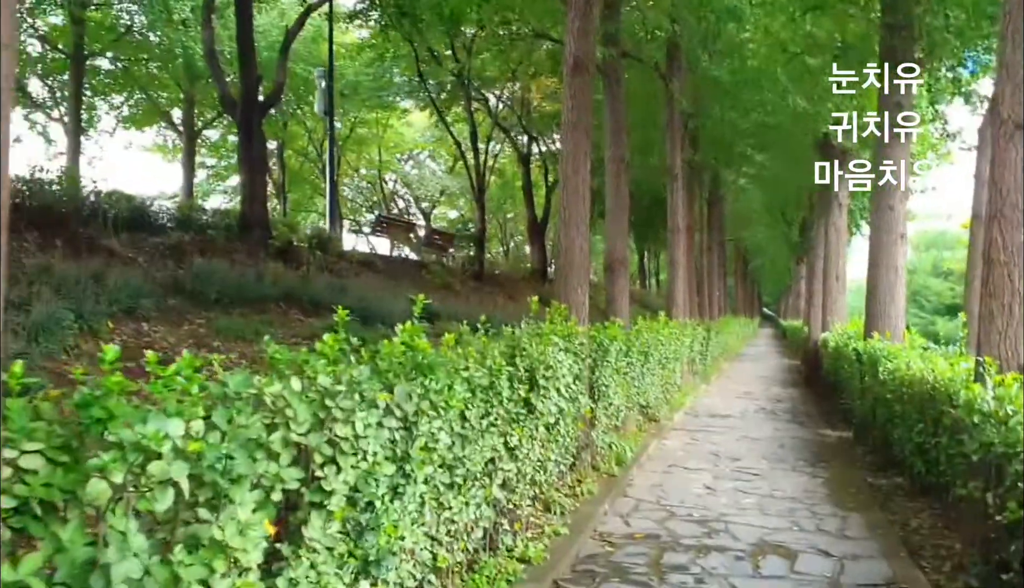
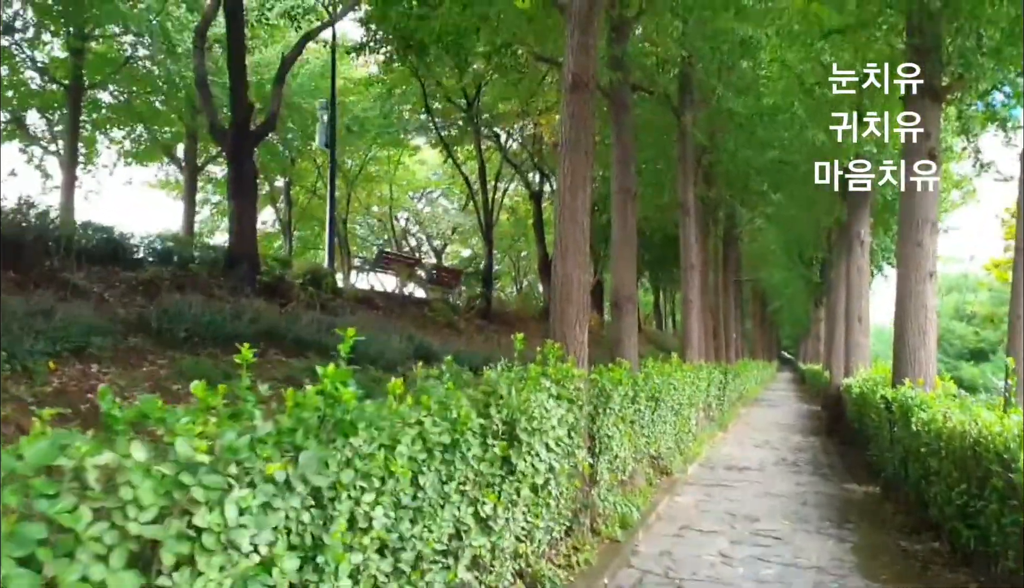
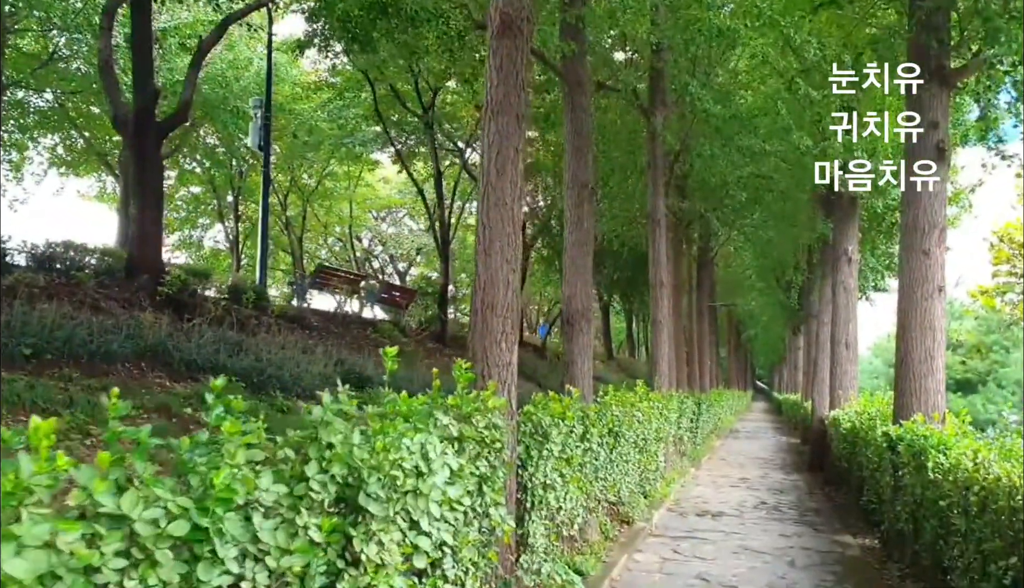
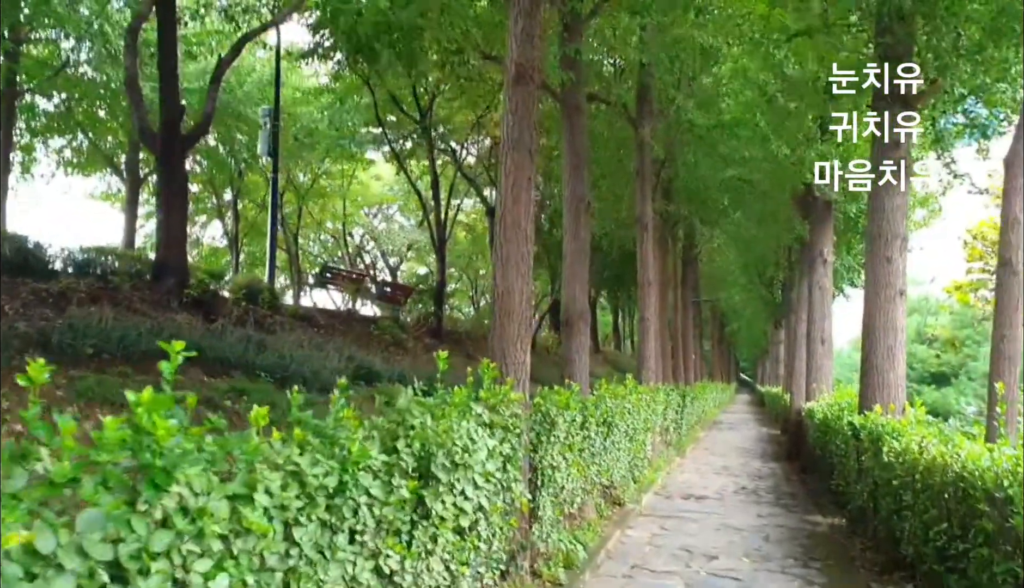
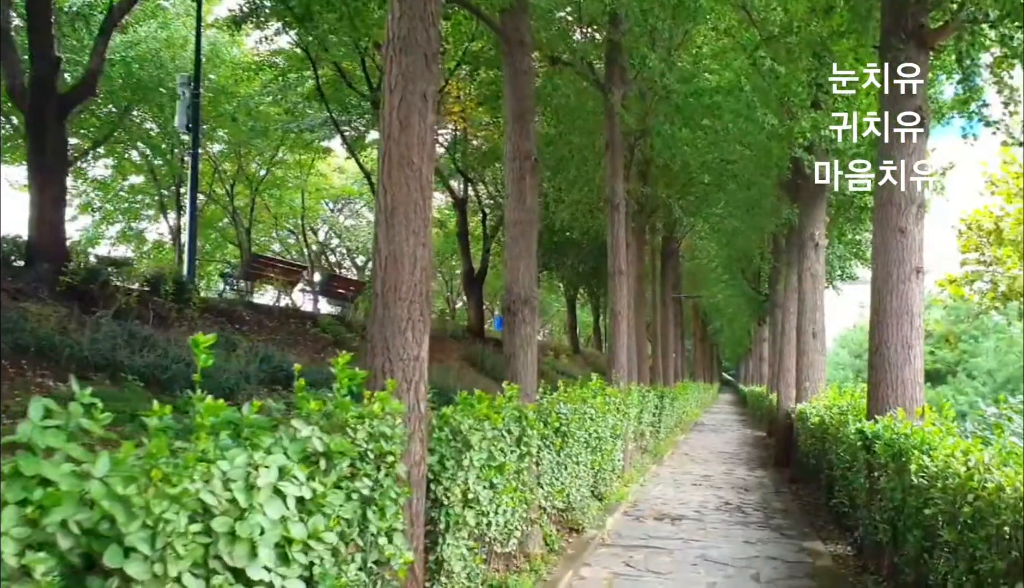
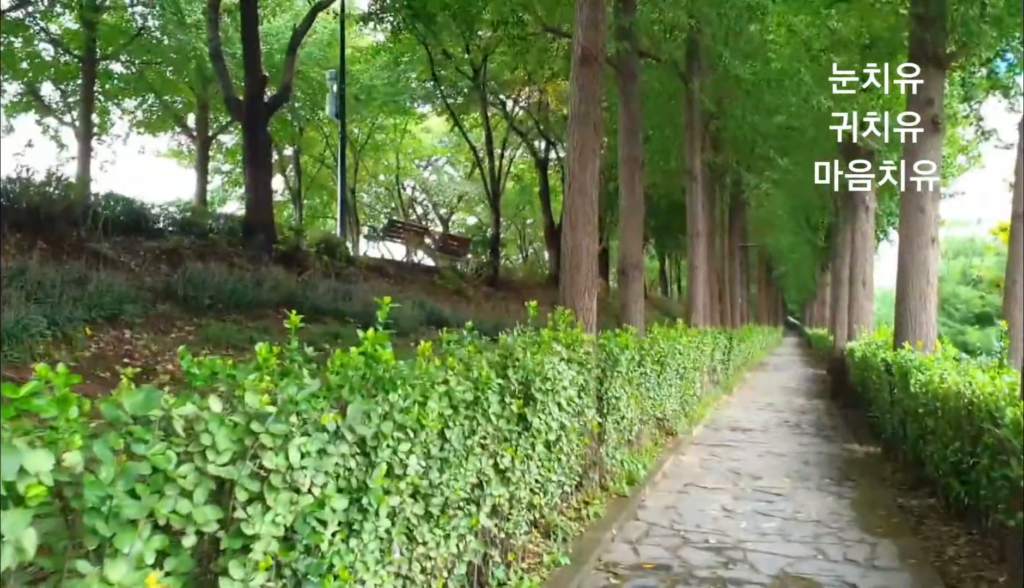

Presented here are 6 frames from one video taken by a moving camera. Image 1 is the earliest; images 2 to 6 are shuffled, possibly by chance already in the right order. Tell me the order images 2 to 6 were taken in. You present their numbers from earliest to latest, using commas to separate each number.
6, 2, 4, 3, 5
